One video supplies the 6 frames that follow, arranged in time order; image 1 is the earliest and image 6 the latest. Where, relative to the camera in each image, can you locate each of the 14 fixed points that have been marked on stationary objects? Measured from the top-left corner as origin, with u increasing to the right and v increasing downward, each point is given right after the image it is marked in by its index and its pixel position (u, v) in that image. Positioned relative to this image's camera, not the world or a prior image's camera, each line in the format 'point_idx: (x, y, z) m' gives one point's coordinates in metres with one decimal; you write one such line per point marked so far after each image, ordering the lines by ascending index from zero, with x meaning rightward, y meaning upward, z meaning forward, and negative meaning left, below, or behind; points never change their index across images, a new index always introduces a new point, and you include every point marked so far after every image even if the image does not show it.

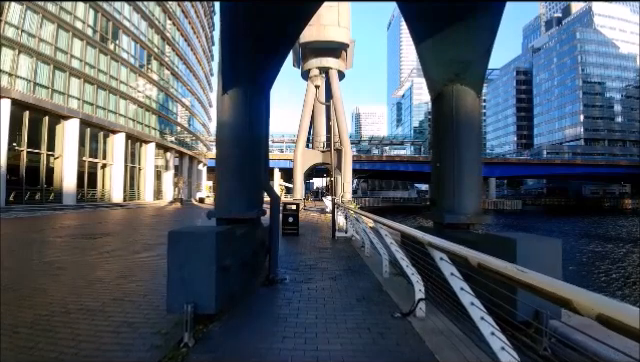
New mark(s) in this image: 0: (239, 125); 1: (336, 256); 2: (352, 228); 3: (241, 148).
0: (-1.0, +0.7, +5.1) m
1: (+0.3, -1.5, +8.5) m
2: (+1.0, -1.4, +13.1) m
3: (-1.0, +0.4, +5.1) m
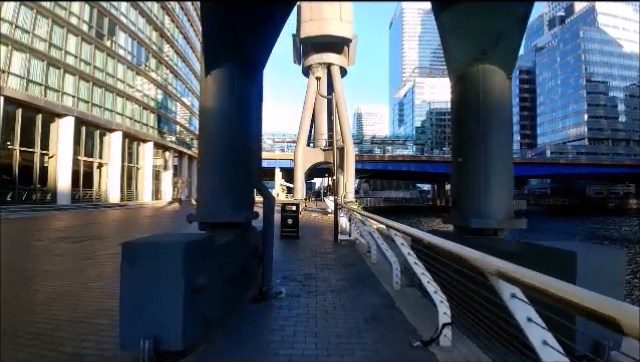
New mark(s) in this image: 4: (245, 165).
0: (-1.0, +0.7, +4.4) m
1: (+0.3, -1.5, +7.8) m
2: (+1.0, -1.4, +12.4) m
3: (-1.0, +0.4, +4.5) m
4: (-0.8, +0.2, +4.7) m
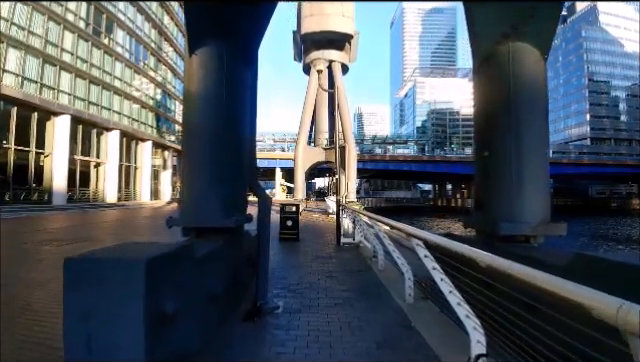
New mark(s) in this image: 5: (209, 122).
0: (-0.9, +0.7, +3.9) m
1: (+0.4, -1.5, +7.3) m
2: (+1.1, -1.4, +11.9) m
3: (-0.9, +0.4, +4.0) m
4: (-0.8, +0.2, +4.2) m
5: (-1.0, +0.5, +3.9) m
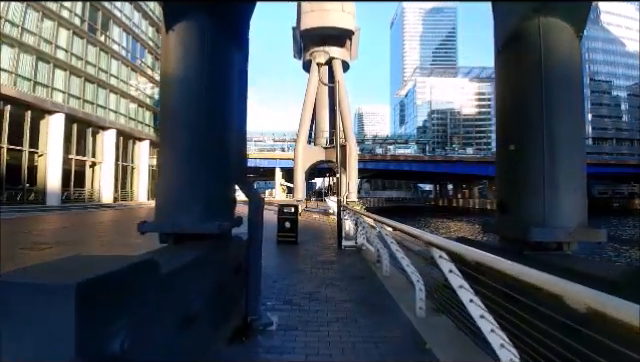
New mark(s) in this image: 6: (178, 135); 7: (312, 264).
0: (-1.0, +0.7, +3.4) m
1: (+0.4, -1.5, +6.8) m
2: (+1.1, -1.4, +11.4) m
3: (-0.9, +0.4, +3.5) m
4: (-0.8, +0.2, +3.7) m
5: (-1.0, +0.5, +3.4) m
6: (-1.1, +0.3, +3.4) m
7: (-0.2, -1.5, +8.2) m
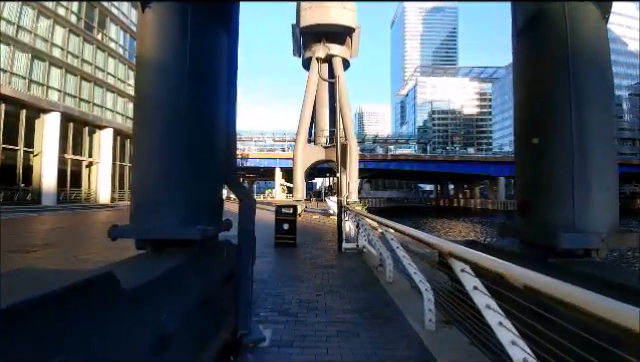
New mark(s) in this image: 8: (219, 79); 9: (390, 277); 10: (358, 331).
0: (-1.0, +0.8, +3.1) m
1: (+0.3, -1.4, +6.5) m
2: (+1.1, -1.4, +11.0) m
3: (-1.0, +0.5, +3.1) m
4: (-0.8, +0.2, +3.4) m
5: (-1.0, +0.6, +3.1) m
6: (-1.1, +0.3, +3.1) m
7: (-0.2, -1.5, +7.8) m
8: (-0.8, +0.8, +3.4) m
9: (+1.0, -1.4, +6.5) m
10: (+0.4, -1.4, +4.4) m
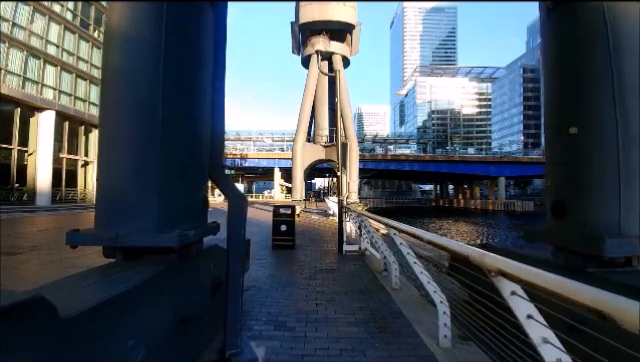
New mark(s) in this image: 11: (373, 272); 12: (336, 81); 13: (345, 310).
0: (-1.0, +0.8, +2.7) m
1: (+0.4, -1.4, +6.1) m
2: (+1.0, -1.4, +10.7) m
3: (-0.9, +0.5, +2.7) m
4: (-0.8, +0.2, +3.0) m
5: (-1.0, +0.6, +2.7) m
6: (-1.1, +0.4, +2.7) m
7: (-0.2, -1.5, +7.4) m
8: (-0.8, +0.8, +3.1) m
9: (+1.0, -1.3, +6.1) m
10: (+0.4, -1.4, +4.0) m
11: (+0.9, -1.5, +7.4) m
12: (+0.7, +4.2, +19.2) m
13: (+0.3, -1.4, +5.1) m
